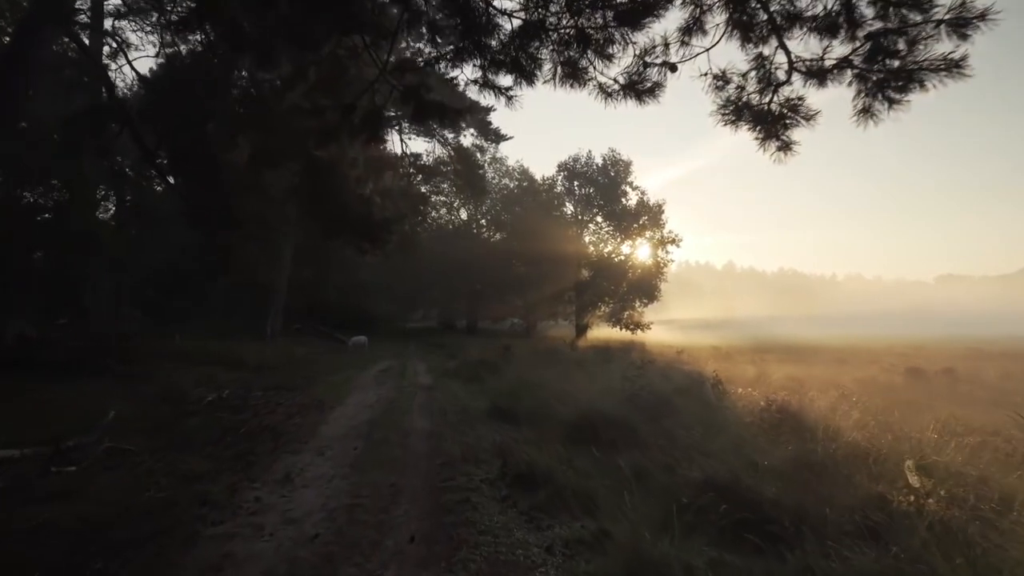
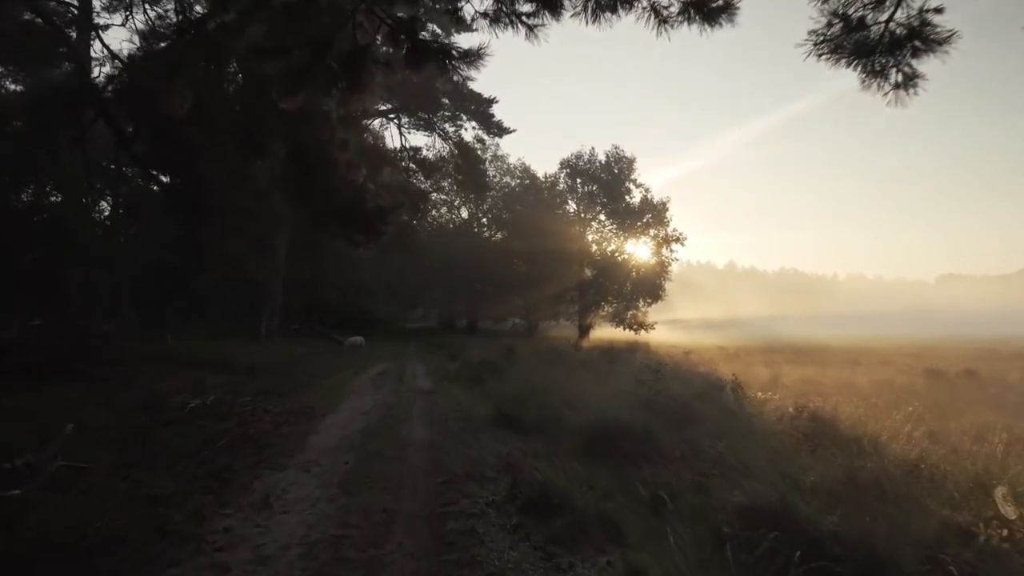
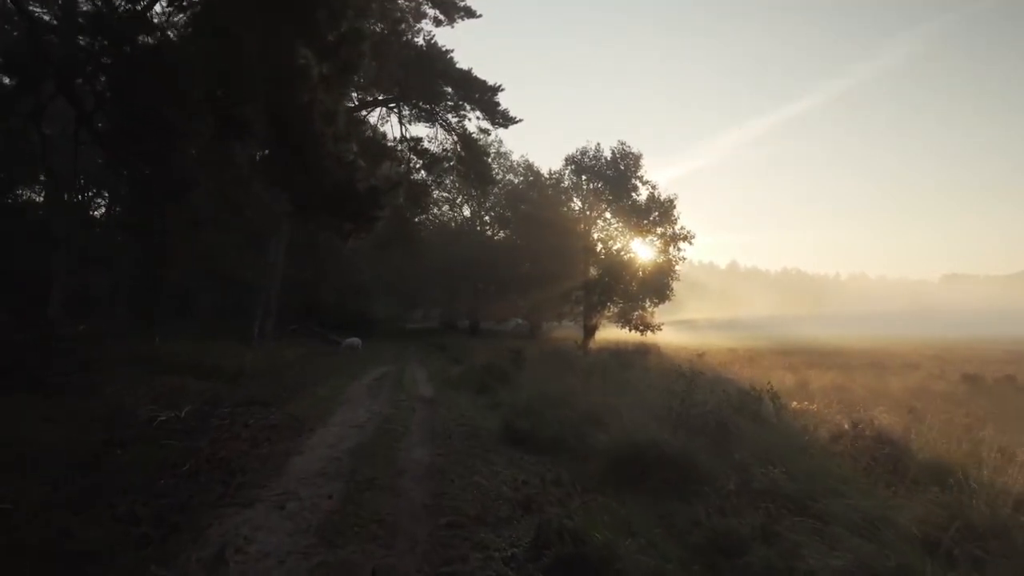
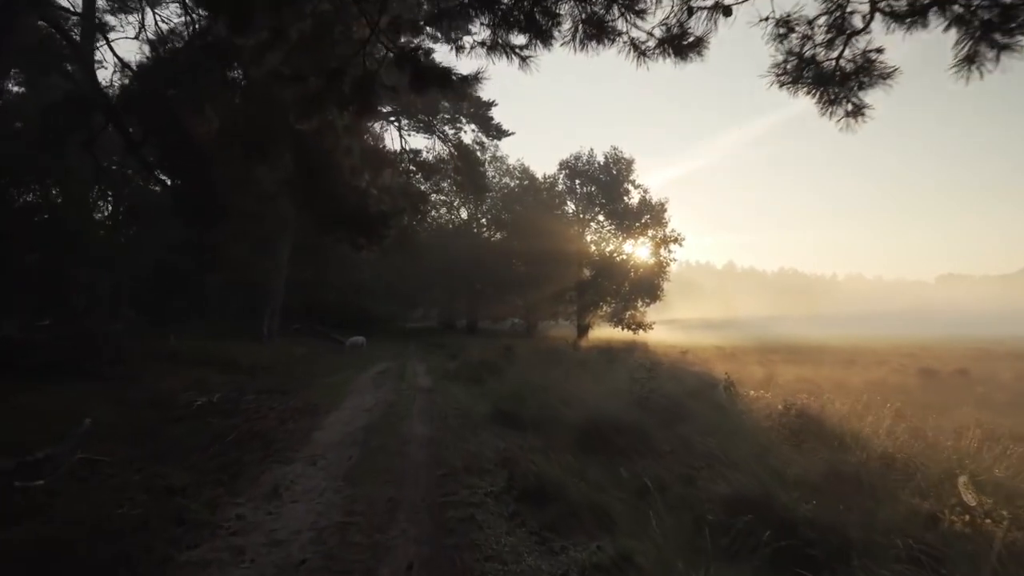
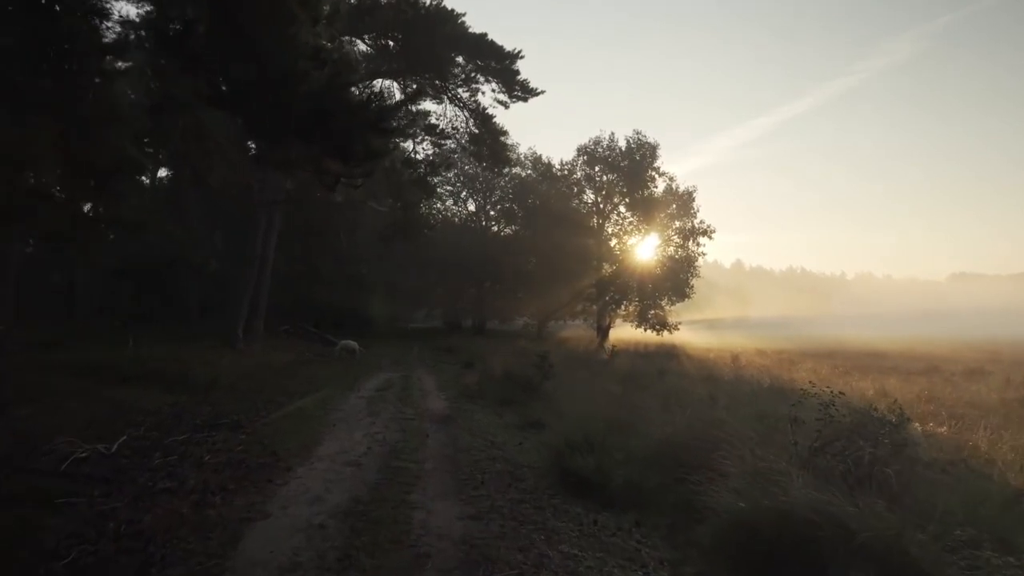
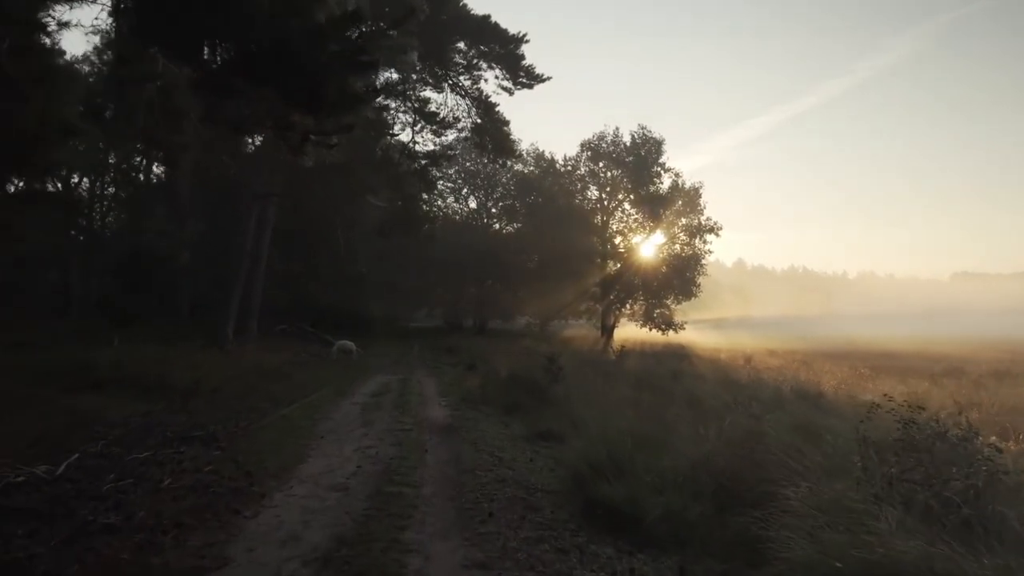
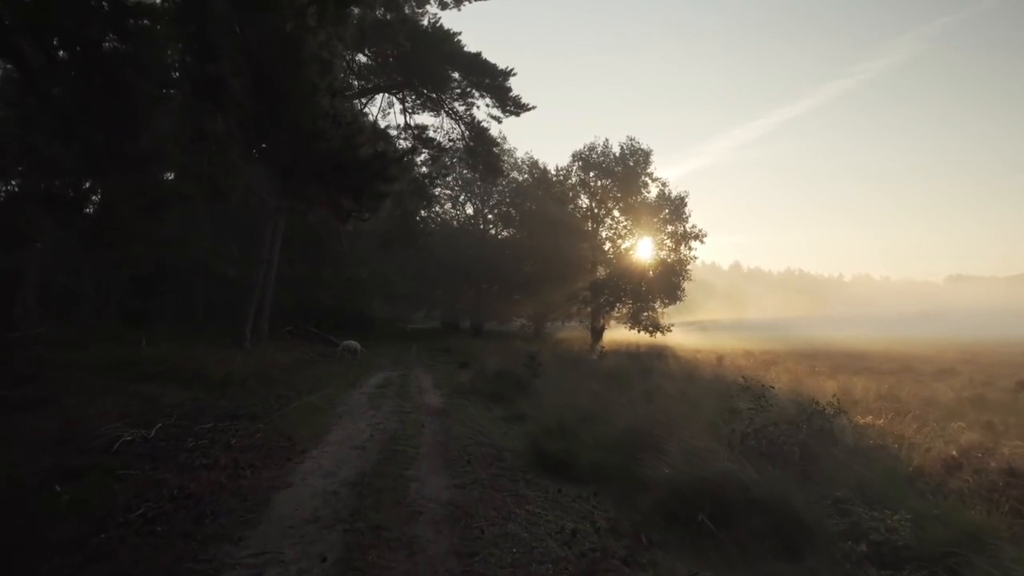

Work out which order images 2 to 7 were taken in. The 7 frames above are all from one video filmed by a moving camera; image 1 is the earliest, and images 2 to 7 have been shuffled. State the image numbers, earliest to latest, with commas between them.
4, 2, 3, 7, 5, 6
